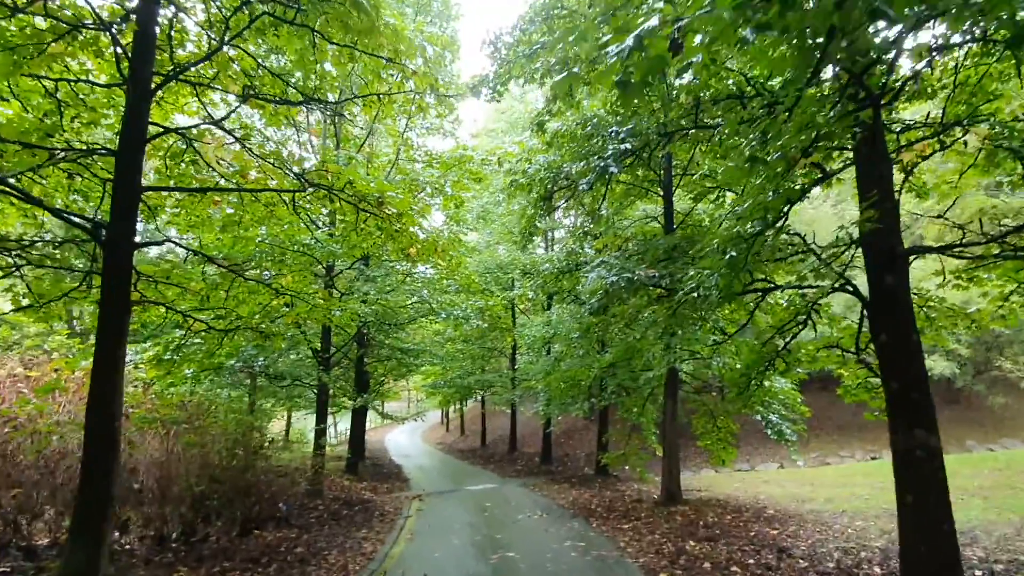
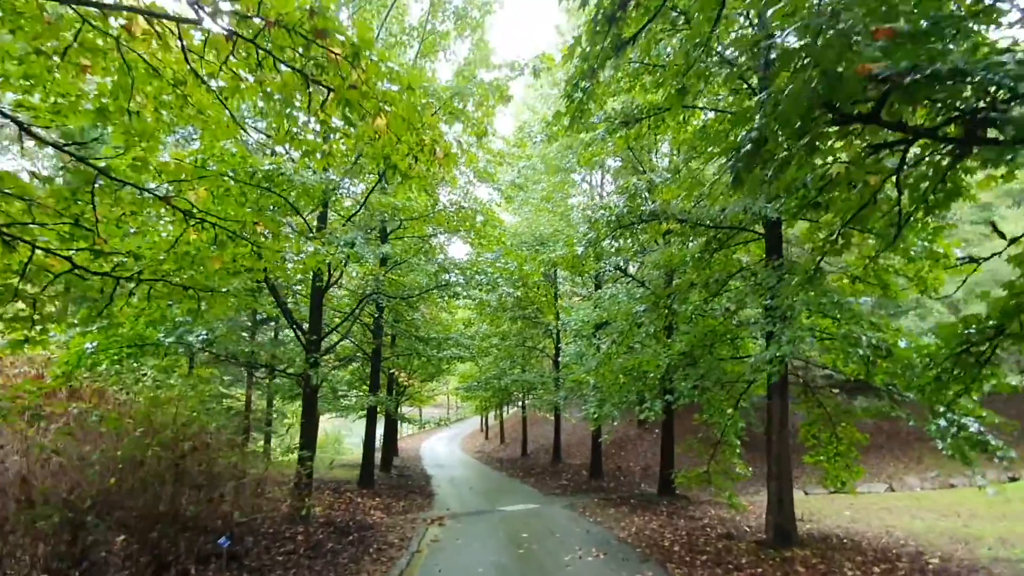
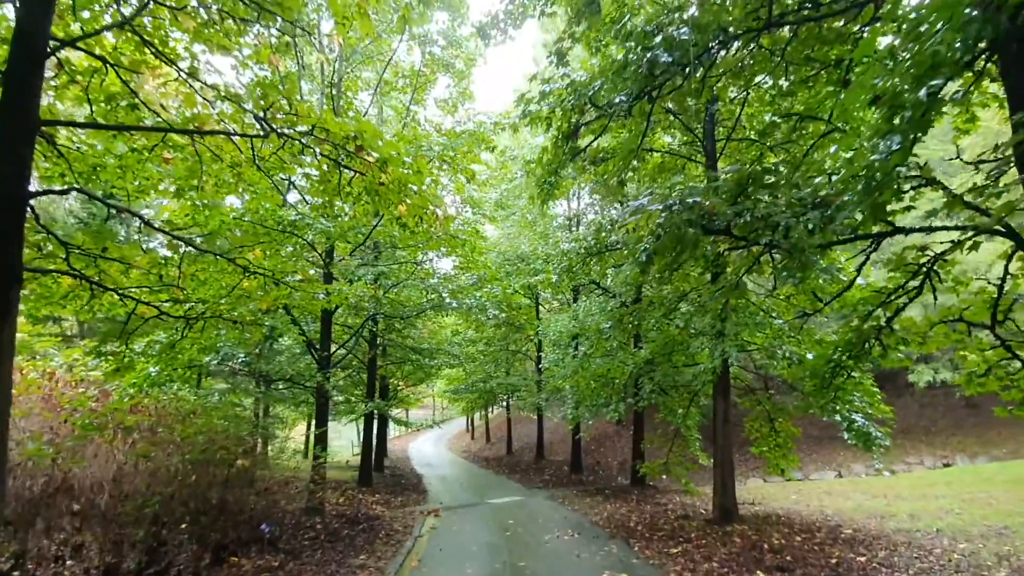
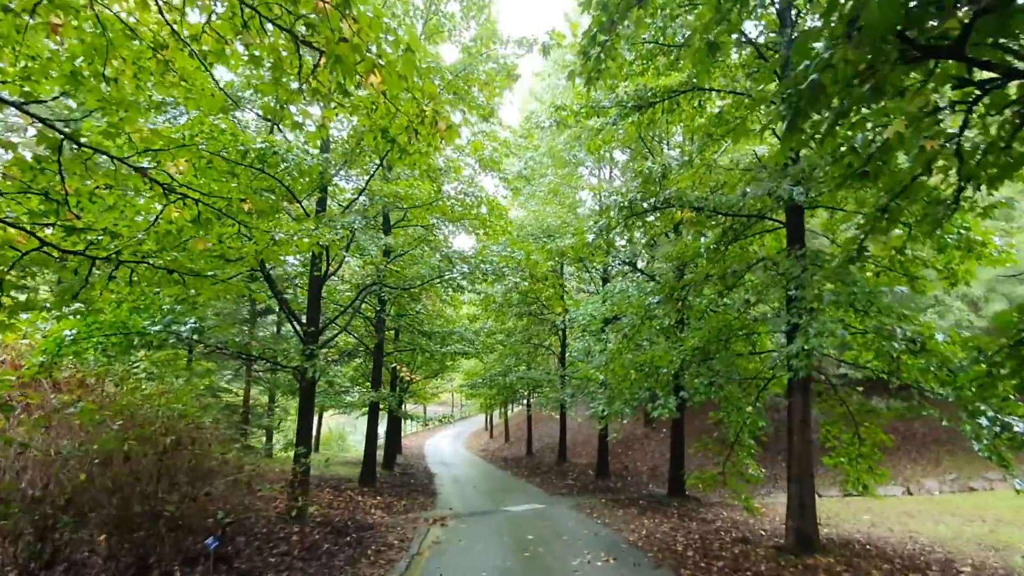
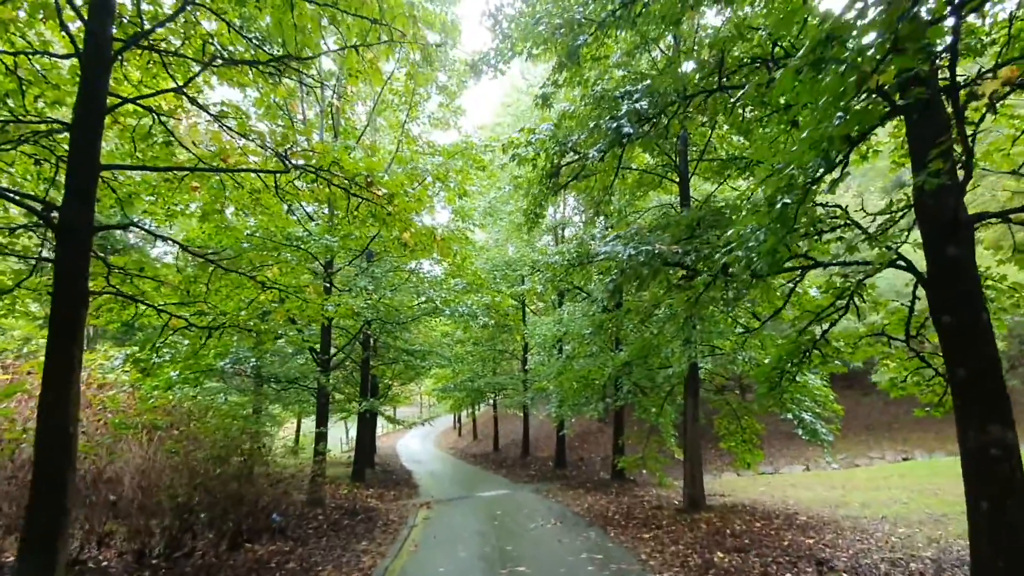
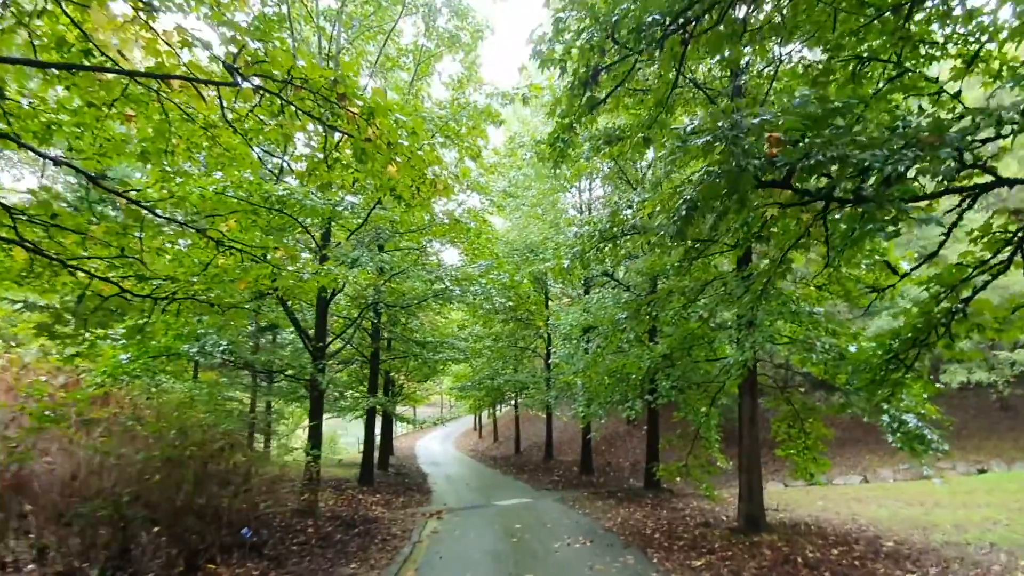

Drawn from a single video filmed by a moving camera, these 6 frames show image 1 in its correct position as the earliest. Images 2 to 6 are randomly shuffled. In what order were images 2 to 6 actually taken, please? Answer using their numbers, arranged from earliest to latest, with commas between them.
5, 3, 6, 2, 4
